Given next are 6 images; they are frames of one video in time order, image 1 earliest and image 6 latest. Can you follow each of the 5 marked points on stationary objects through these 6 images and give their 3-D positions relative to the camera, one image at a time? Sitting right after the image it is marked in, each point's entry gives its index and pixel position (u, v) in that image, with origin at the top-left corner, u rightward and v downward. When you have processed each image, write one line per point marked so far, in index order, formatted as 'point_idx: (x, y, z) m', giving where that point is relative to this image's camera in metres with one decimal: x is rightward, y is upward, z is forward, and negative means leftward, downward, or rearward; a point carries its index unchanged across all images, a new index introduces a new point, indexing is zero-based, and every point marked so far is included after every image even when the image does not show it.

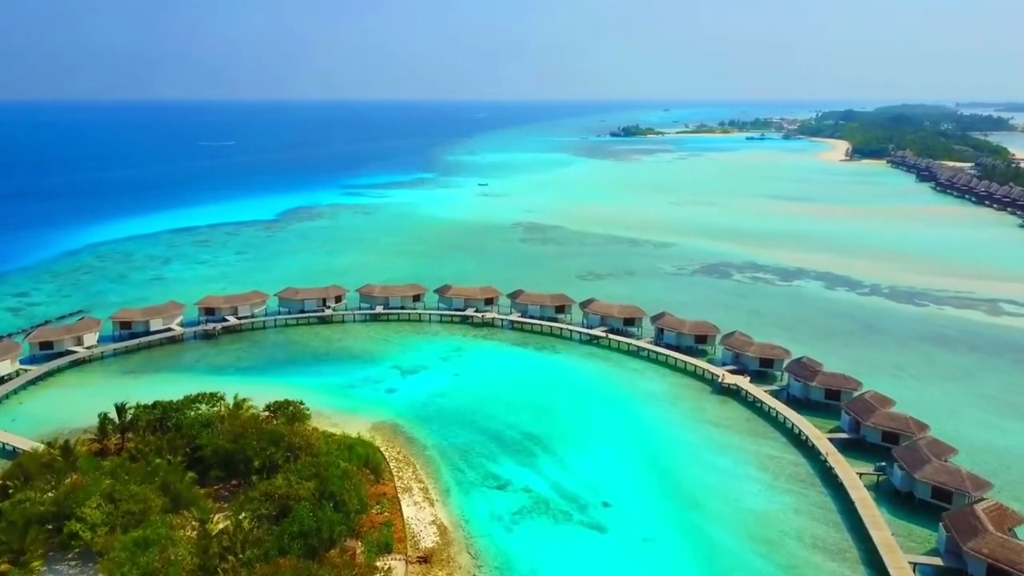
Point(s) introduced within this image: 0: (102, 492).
0: (-8.2, -4.1, +13.9) m
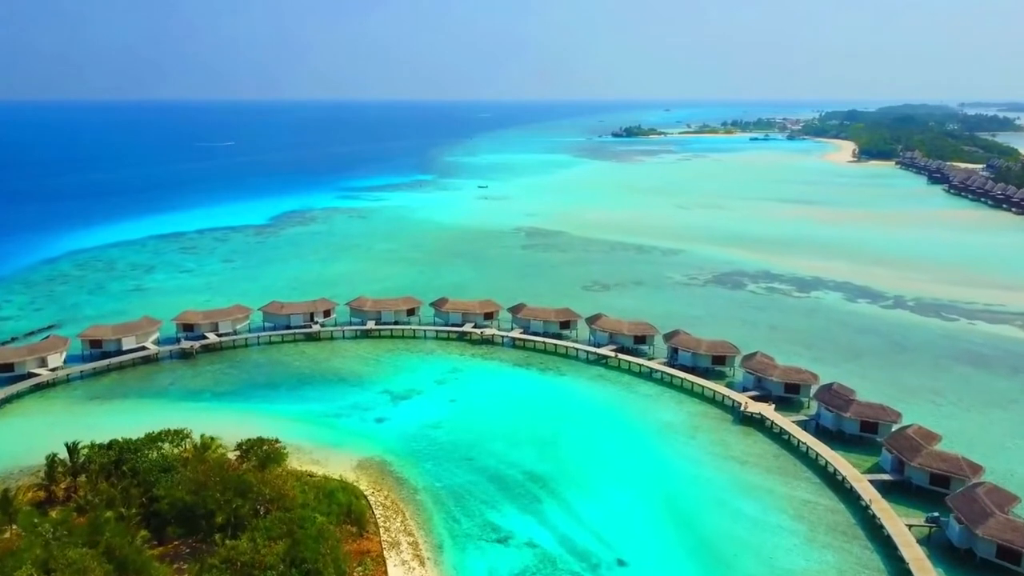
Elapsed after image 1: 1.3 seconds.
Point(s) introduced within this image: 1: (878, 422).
0: (-8.1, -4.6, +11.8) m
1: (+9.7, -3.6, +18.5) m
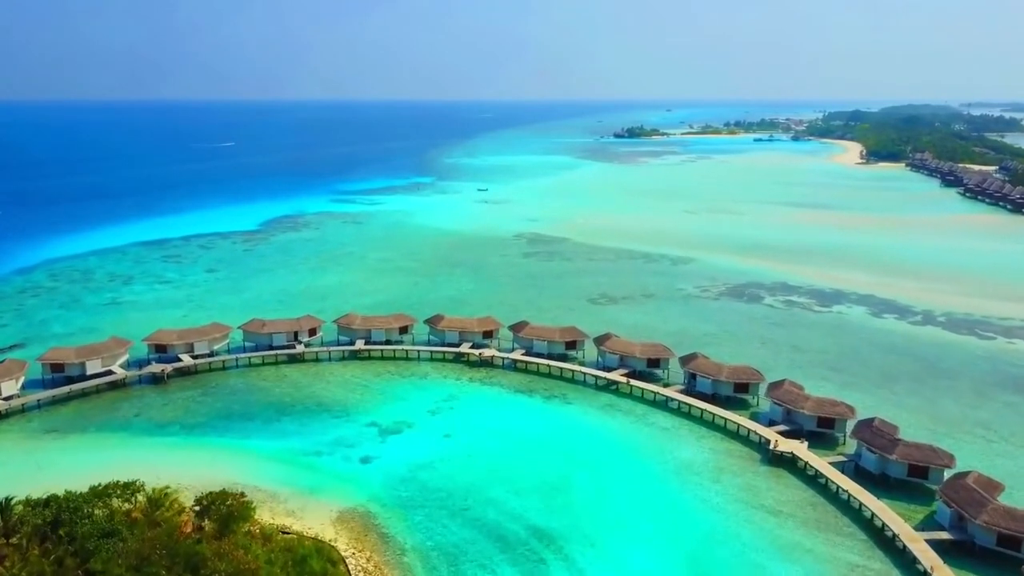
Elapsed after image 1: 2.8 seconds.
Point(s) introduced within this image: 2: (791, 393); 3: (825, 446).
0: (-8.1, -5.3, +9.7) m
1: (+9.8, -4.2, +16.3) m
2: (+7.9, -3.0, +19.7) m
3: (+8.5, -4.3, +18.8) m
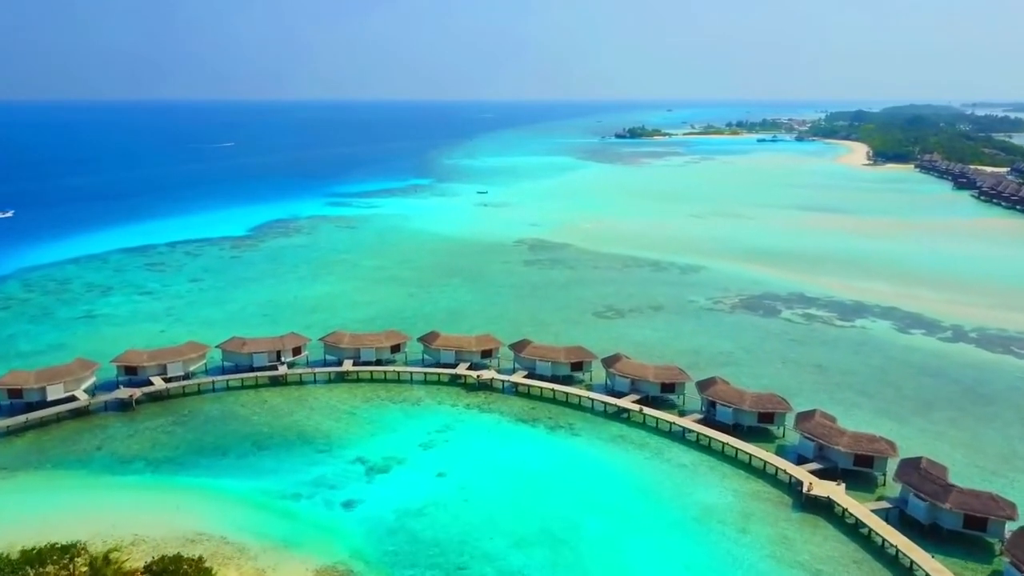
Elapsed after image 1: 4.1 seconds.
0: (-8.1, -5.8, +7.7) m
1: (+9.8, -4.7, +14.3) m
2: (+8.0, -3.5, +17.7) m
3: (+8.5, -4.8, +16.8) m
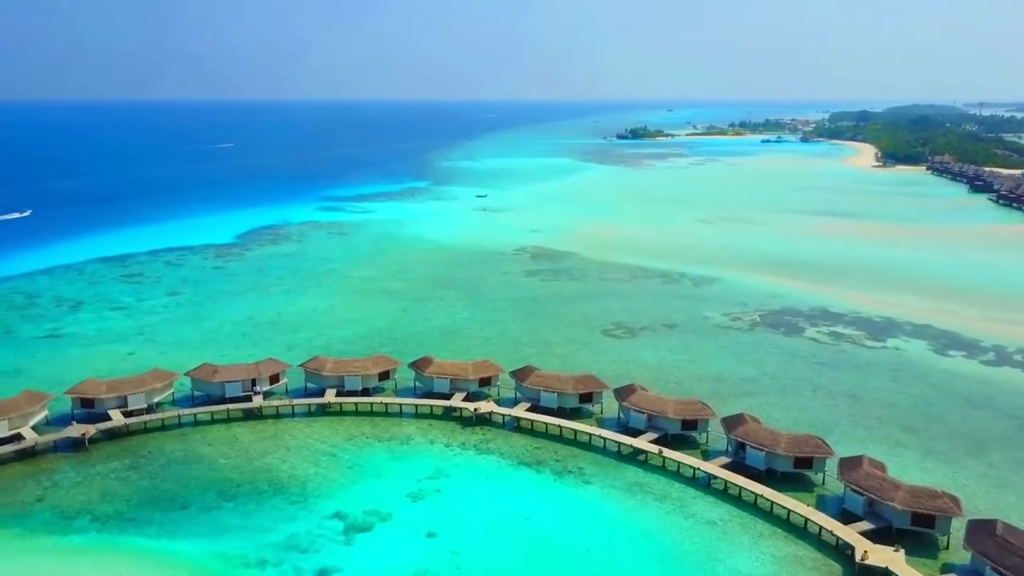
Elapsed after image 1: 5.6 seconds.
0: (-8.0, -6.5, +5.3) m
1: (+9.8, -5.4, +11.9) m
2: (+8.0, -4.2, +15.3) m
3: (+8.5, -5.5, +14.4) m
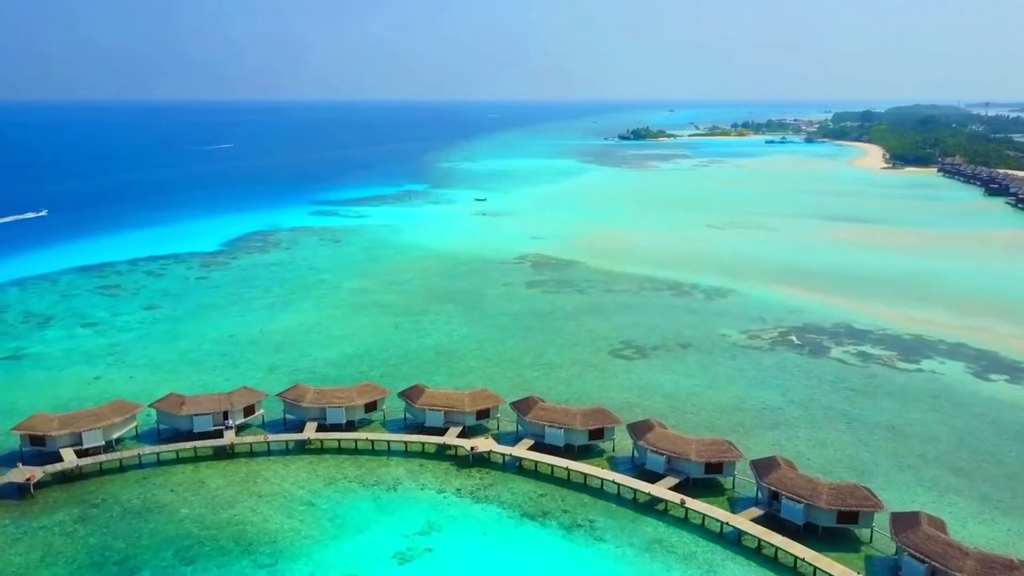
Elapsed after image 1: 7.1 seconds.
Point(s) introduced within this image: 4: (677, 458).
0: (-8.0, -7.1, +3.1) m
1: (+9.9, -6.0, +9.7) m
2: (+8.0, -4.8, +13.1) m
3: (+8.6, -6.1, +12.2) m
4: (+3.9, -4.0, +16.3) m
